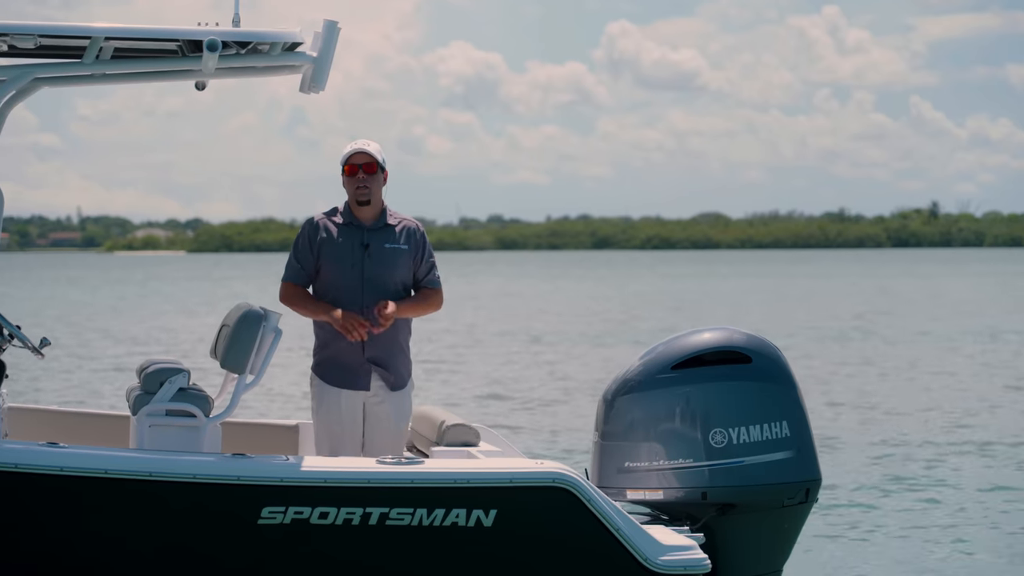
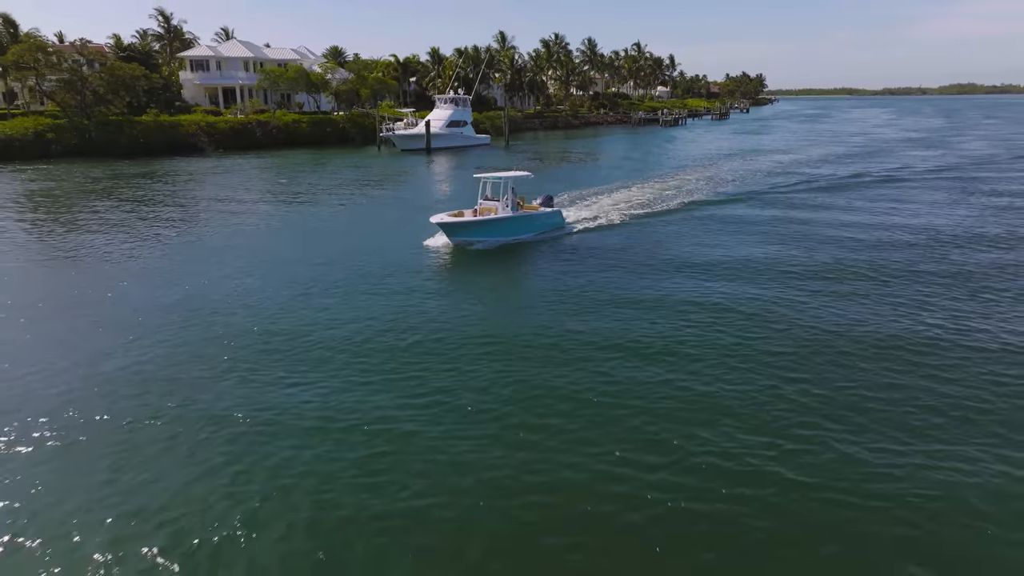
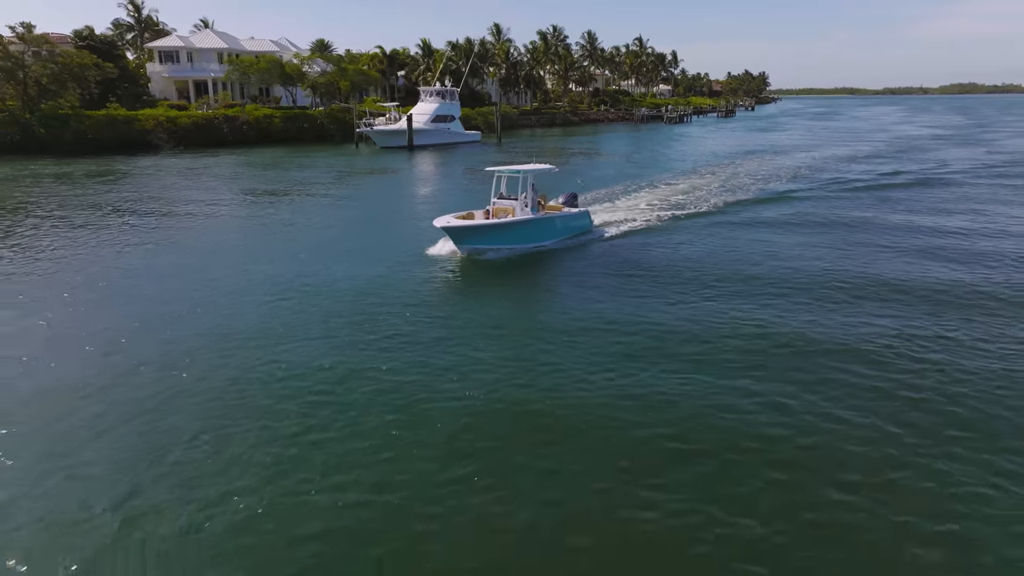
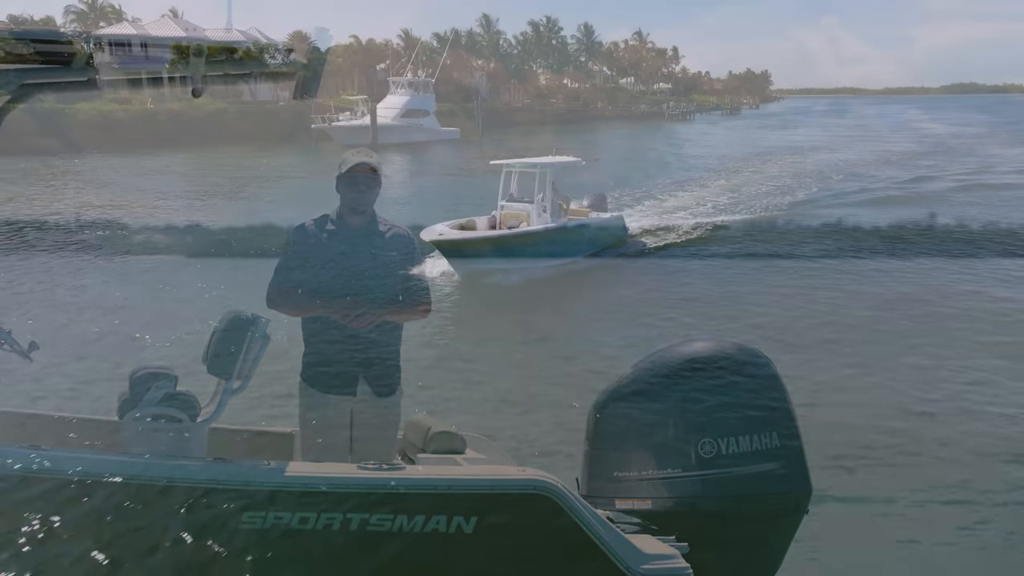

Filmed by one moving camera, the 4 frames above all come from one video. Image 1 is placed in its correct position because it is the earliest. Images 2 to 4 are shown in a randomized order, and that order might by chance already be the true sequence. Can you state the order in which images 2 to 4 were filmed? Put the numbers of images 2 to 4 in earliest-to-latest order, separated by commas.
4, 3, 2
